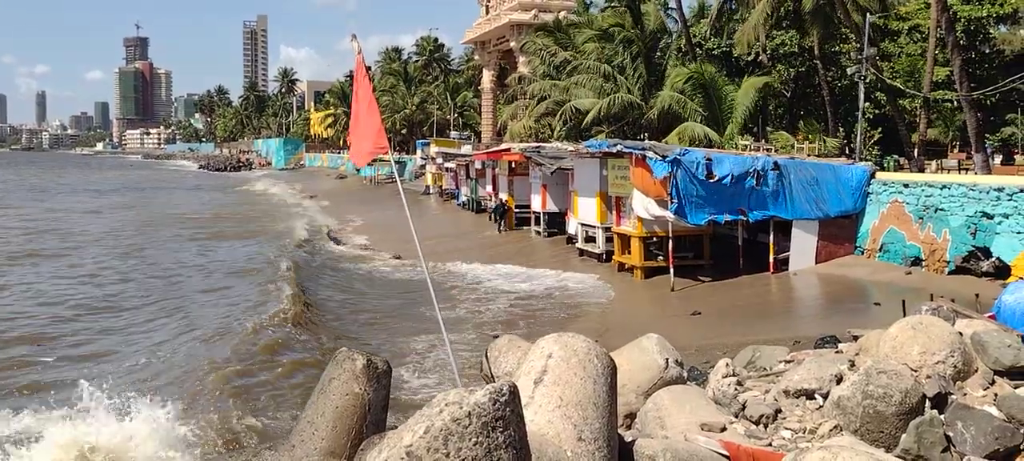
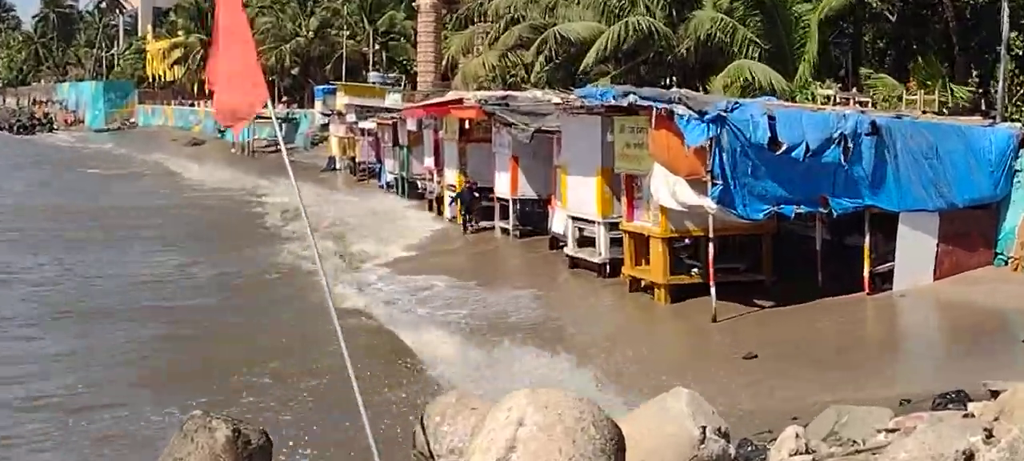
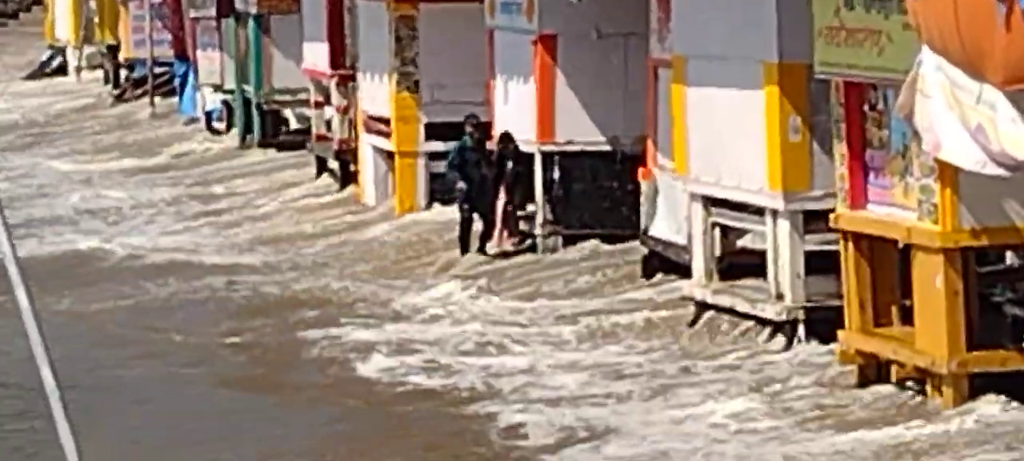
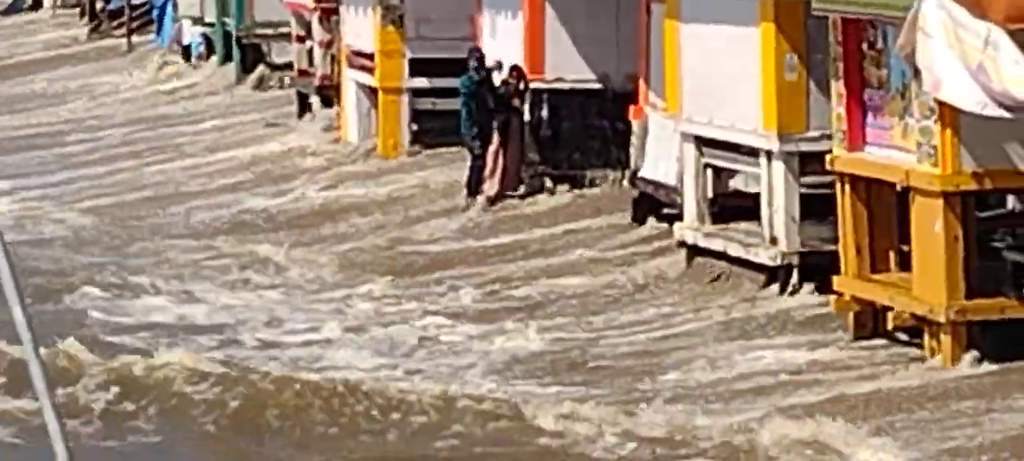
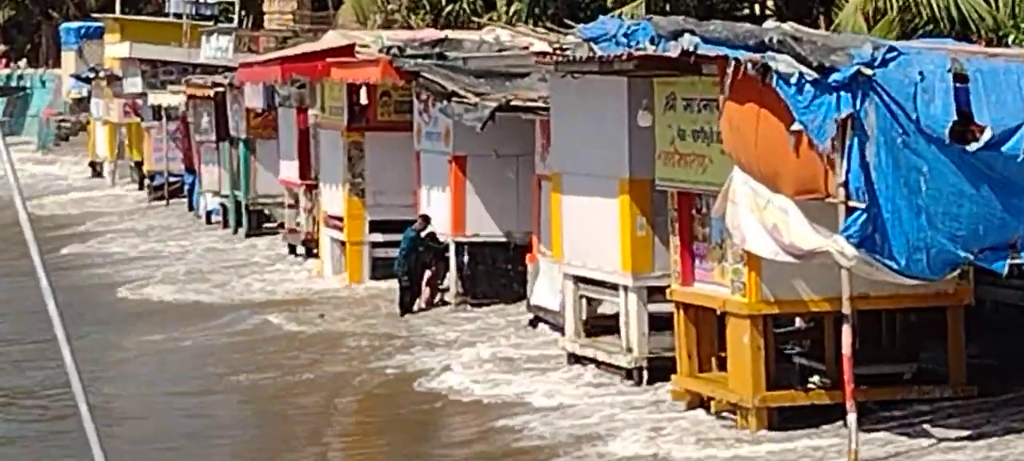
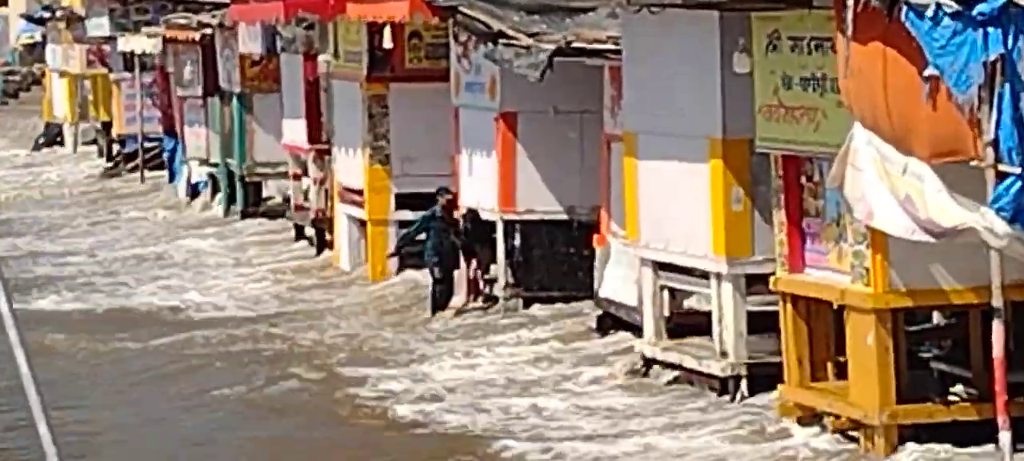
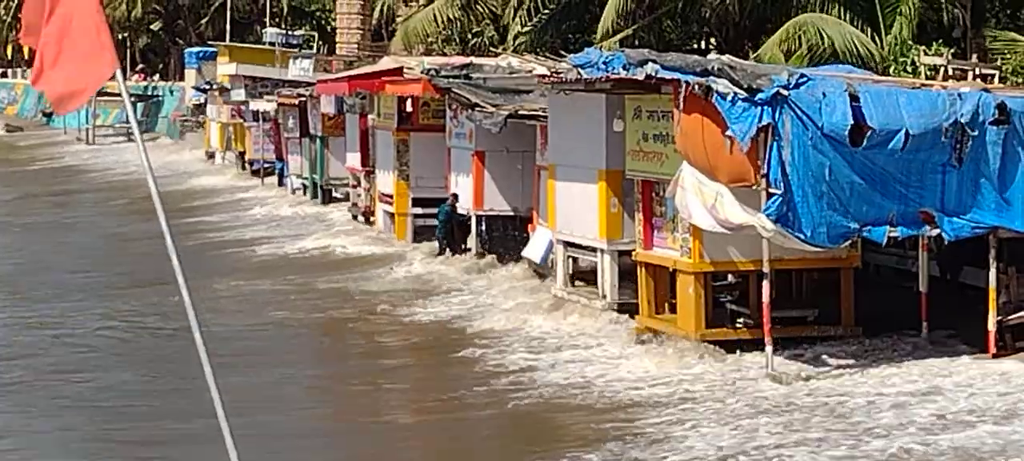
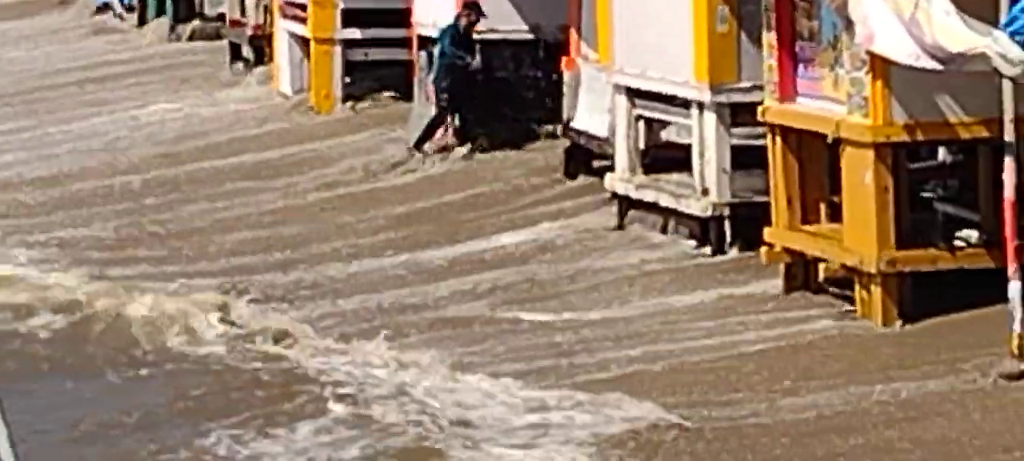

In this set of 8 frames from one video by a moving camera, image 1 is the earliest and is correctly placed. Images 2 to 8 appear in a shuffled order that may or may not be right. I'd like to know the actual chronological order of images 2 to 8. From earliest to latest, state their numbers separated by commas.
2, 7, 5, 6, 3, 4, 8
